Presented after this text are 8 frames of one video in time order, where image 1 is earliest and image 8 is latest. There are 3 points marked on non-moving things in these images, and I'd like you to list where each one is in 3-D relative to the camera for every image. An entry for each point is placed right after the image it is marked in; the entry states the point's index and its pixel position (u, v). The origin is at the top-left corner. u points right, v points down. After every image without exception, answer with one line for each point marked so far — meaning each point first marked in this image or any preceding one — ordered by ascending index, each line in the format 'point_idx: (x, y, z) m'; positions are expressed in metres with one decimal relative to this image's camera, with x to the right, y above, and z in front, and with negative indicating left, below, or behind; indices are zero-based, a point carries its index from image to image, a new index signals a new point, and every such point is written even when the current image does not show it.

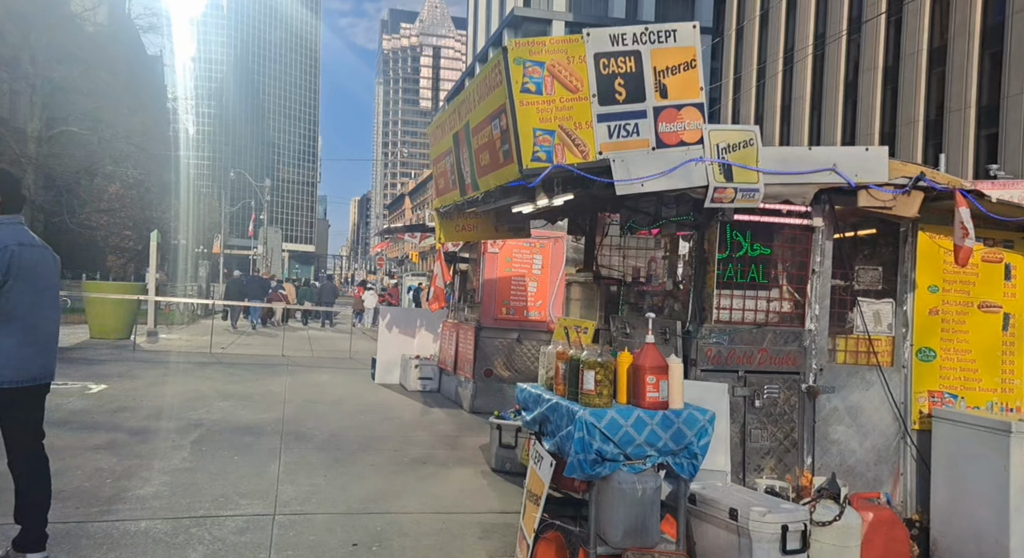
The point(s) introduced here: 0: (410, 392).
0: (-1.6, -1.8, +10.3) m
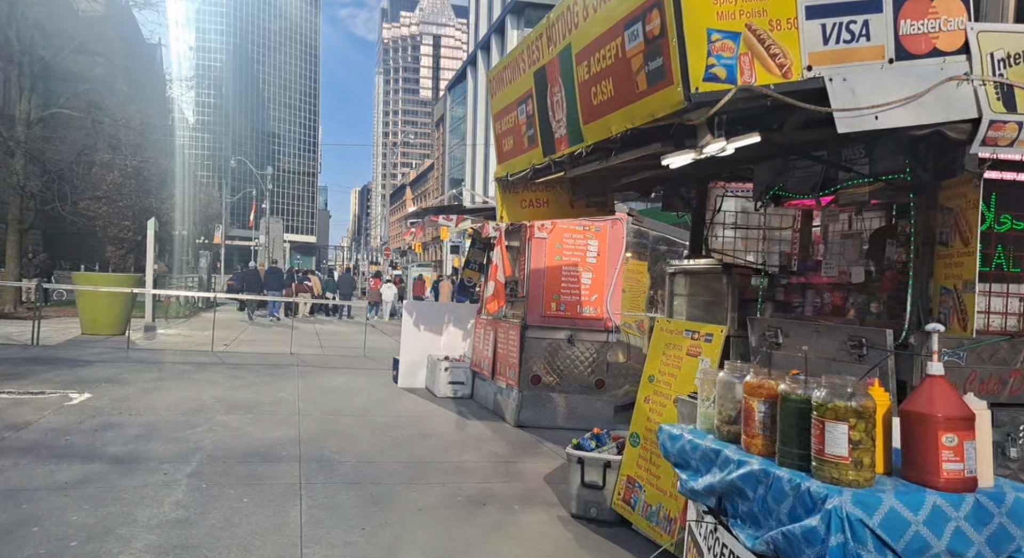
0: (-1.0, -1.7, +9.1) m
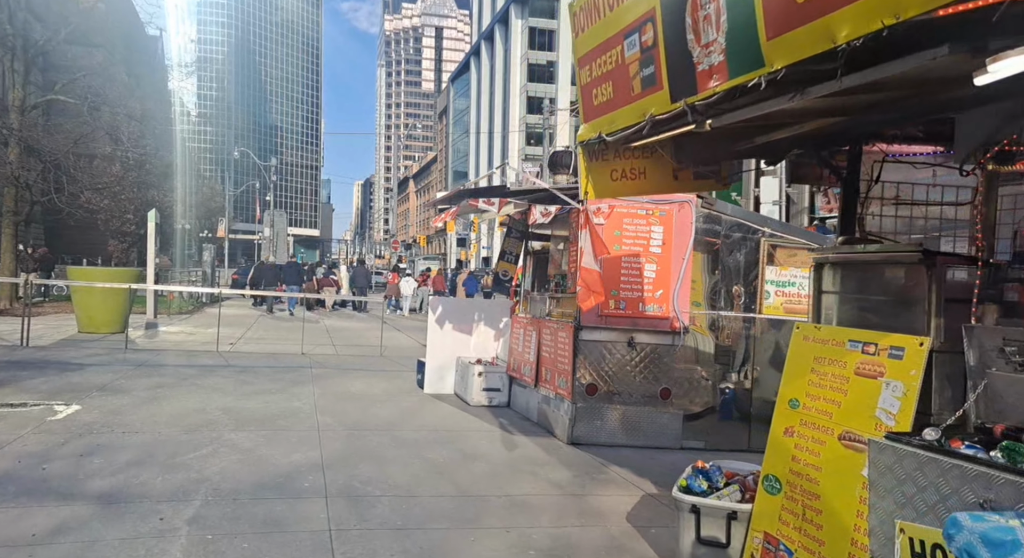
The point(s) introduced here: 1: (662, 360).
0: (-0.5, -1.6, +8.0) m
1: (+1.5, -0.8, +6.5) m
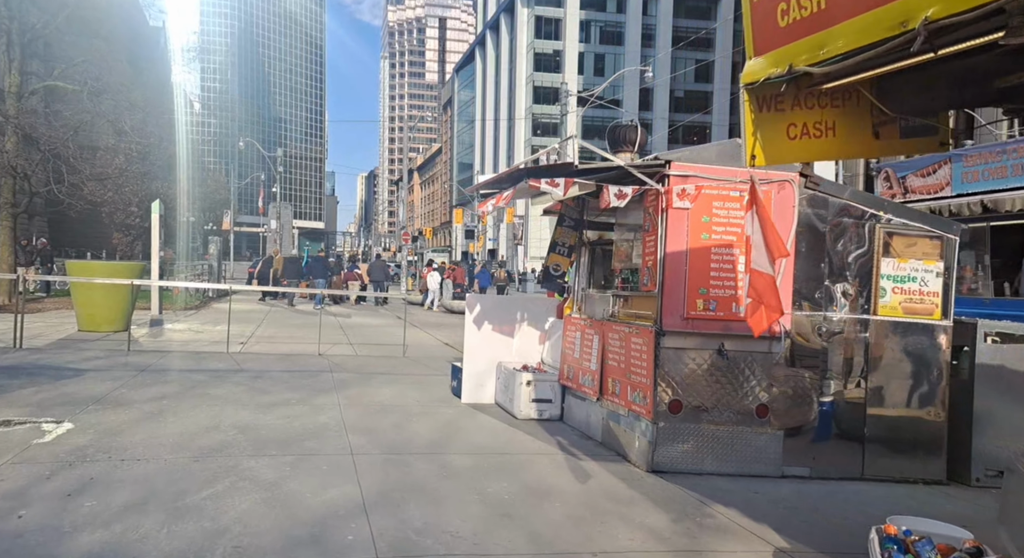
0: (+0.1, -1.6, +7.0) m
1: (+2.1, -0.8, +5.4) m
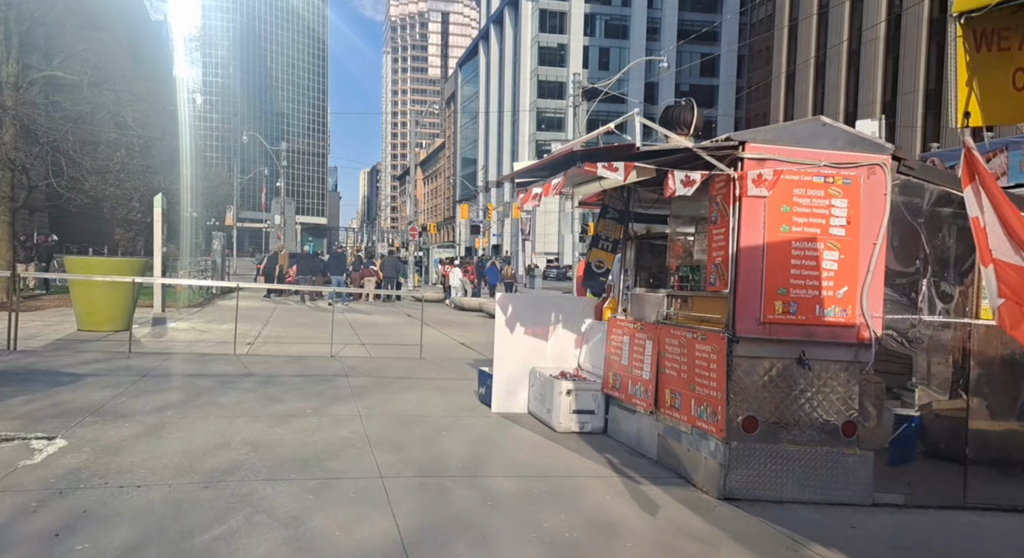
0: (+0.5, -1.5, +6.4) m
1: (+2.5, -0.8, +4.8) m
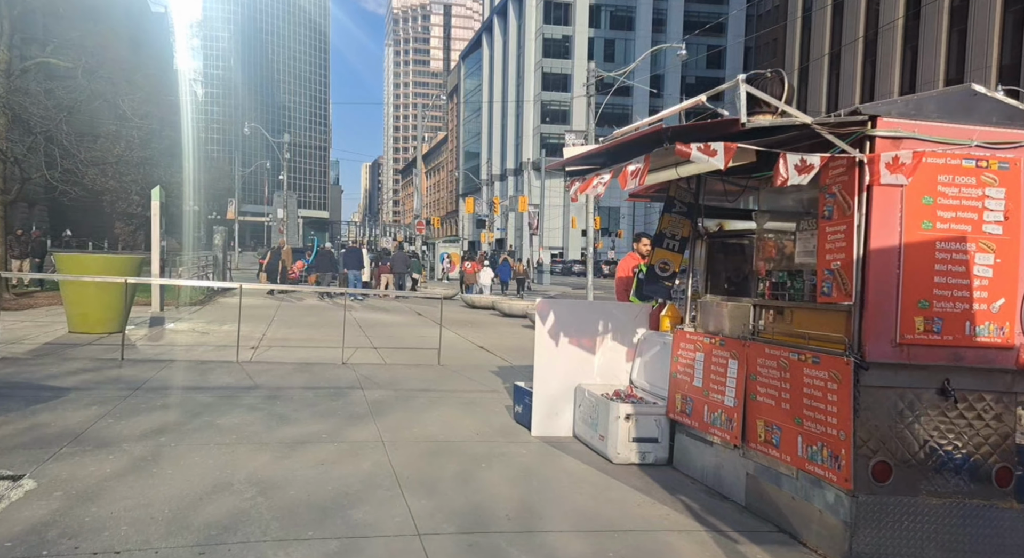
0: (+0.9, -1.6, +5.4) m
1: (+2.9, -0.8, +3.8) m
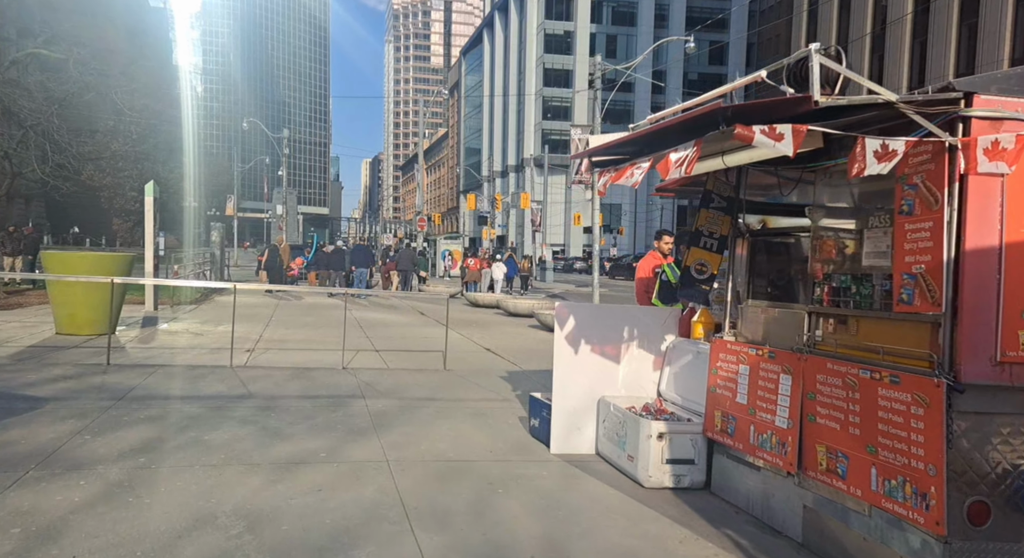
0: (+1.1, -1.6, +4.9) m
1: (+3.0, -0.9, +3.2) m
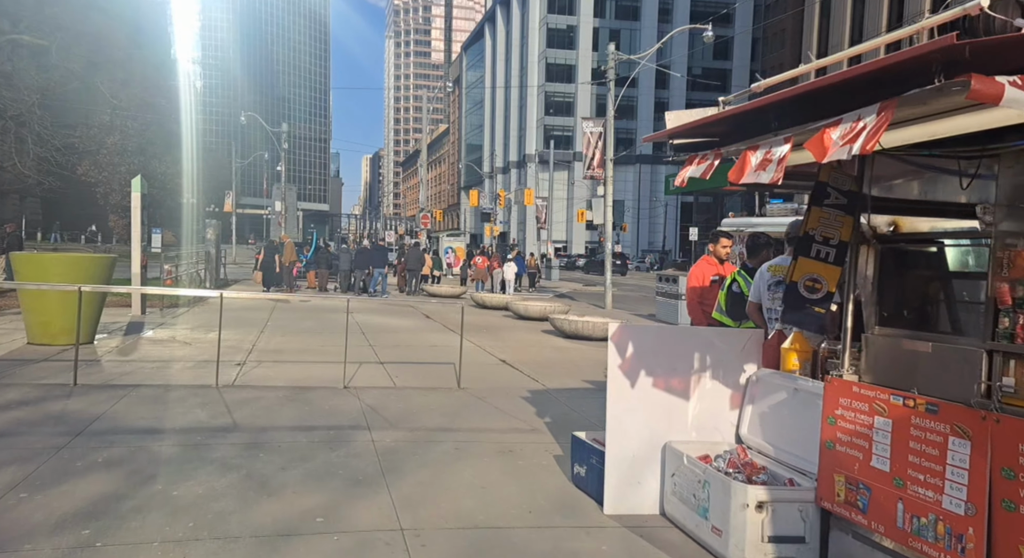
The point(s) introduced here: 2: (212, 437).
0: (+1.4, -1.7, +3.7) m
1: (+3.3, -1.0, +2.0) m
2: (-2.8, -1.5, +6.0) m
